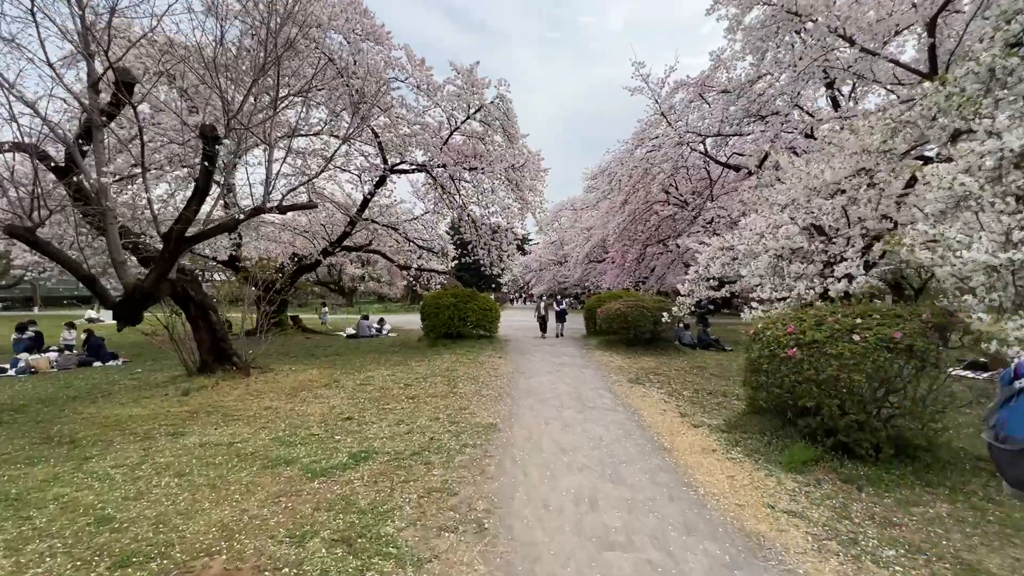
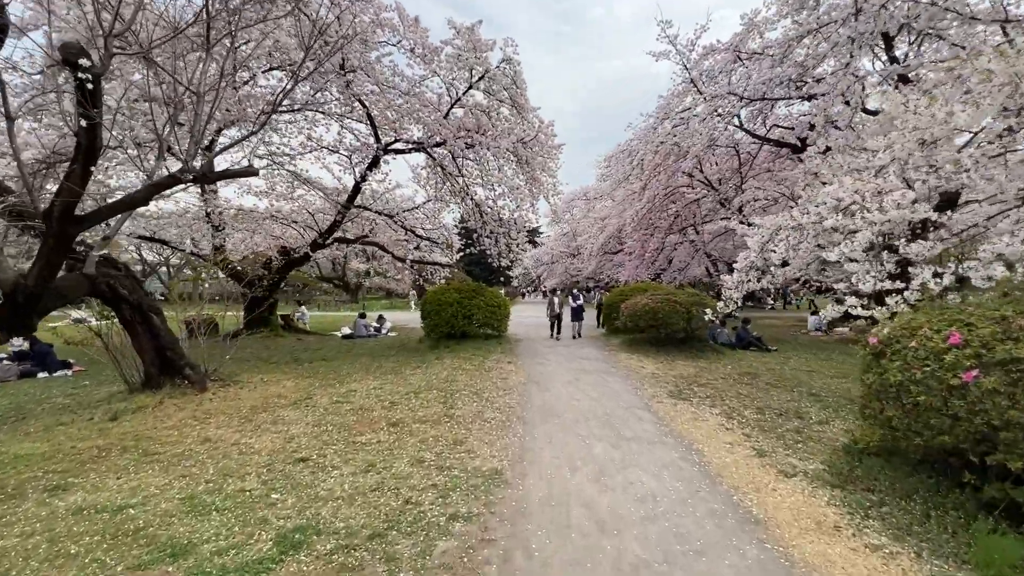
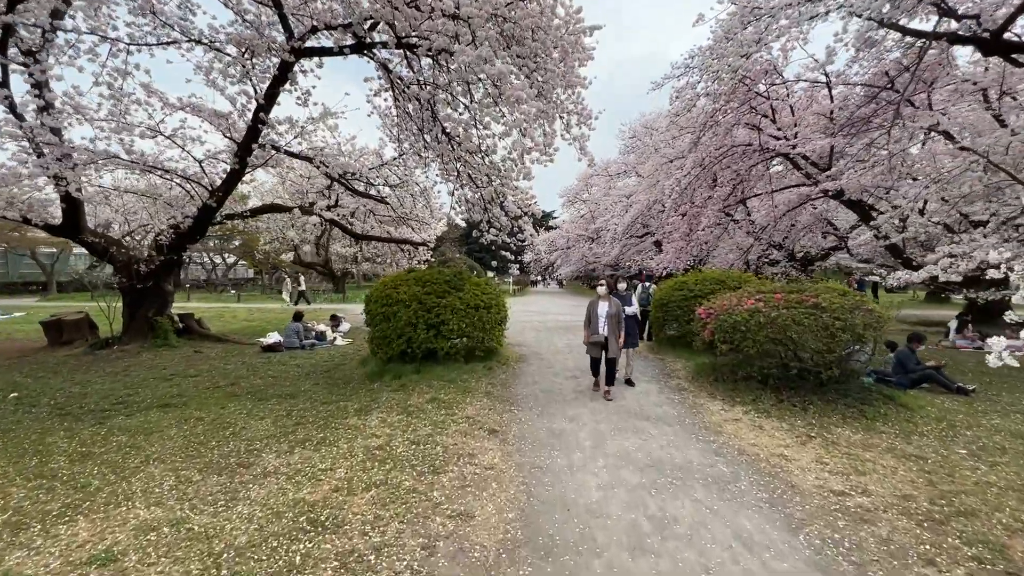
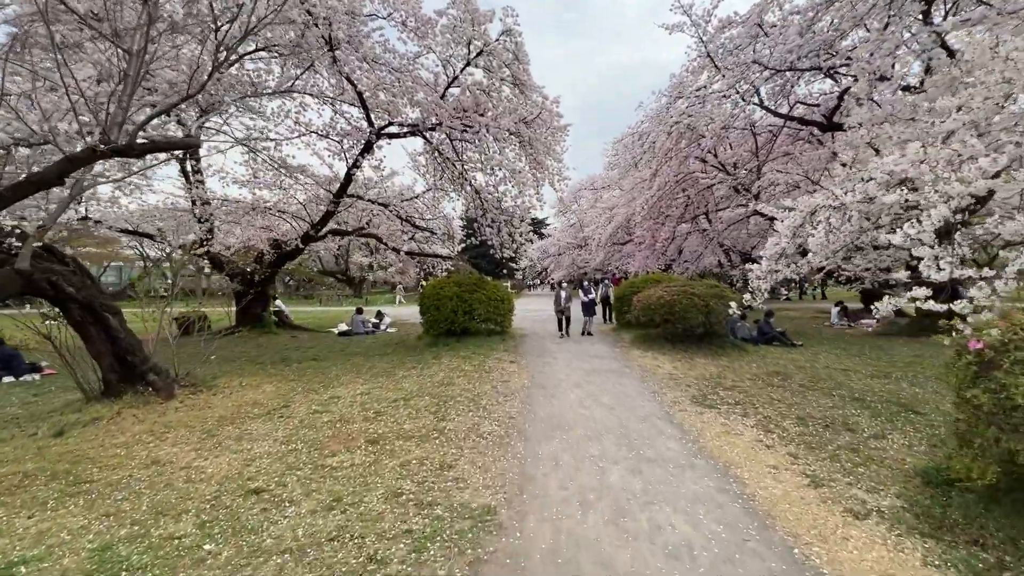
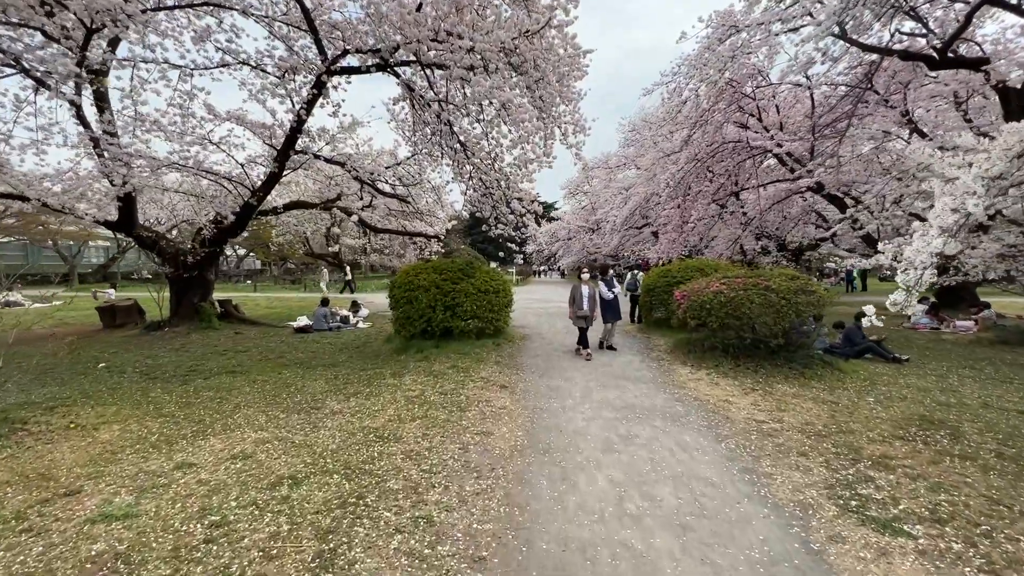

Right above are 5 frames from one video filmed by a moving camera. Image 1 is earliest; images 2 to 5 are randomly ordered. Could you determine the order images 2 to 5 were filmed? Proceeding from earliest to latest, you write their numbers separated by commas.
2, 4, 5, 3
